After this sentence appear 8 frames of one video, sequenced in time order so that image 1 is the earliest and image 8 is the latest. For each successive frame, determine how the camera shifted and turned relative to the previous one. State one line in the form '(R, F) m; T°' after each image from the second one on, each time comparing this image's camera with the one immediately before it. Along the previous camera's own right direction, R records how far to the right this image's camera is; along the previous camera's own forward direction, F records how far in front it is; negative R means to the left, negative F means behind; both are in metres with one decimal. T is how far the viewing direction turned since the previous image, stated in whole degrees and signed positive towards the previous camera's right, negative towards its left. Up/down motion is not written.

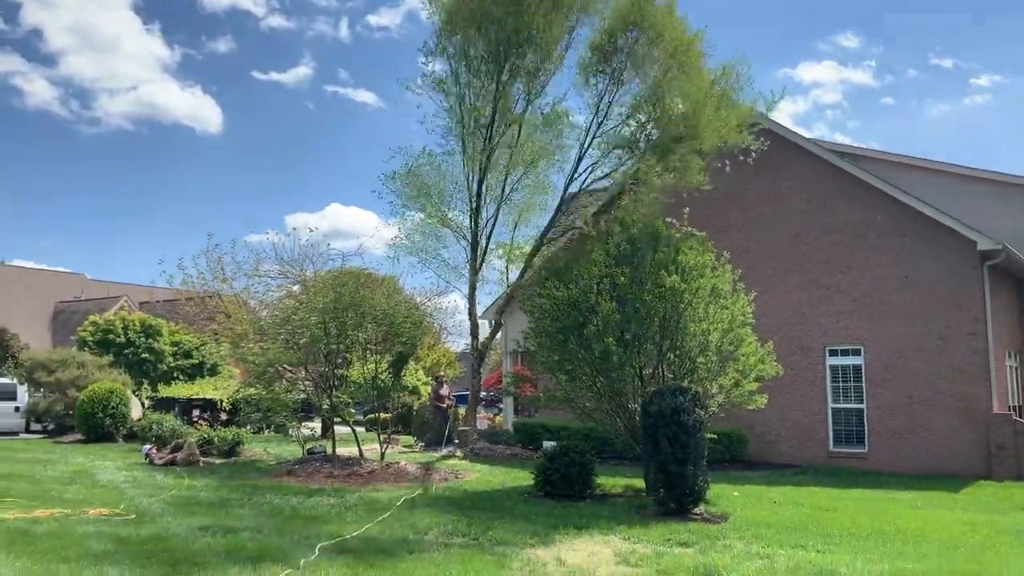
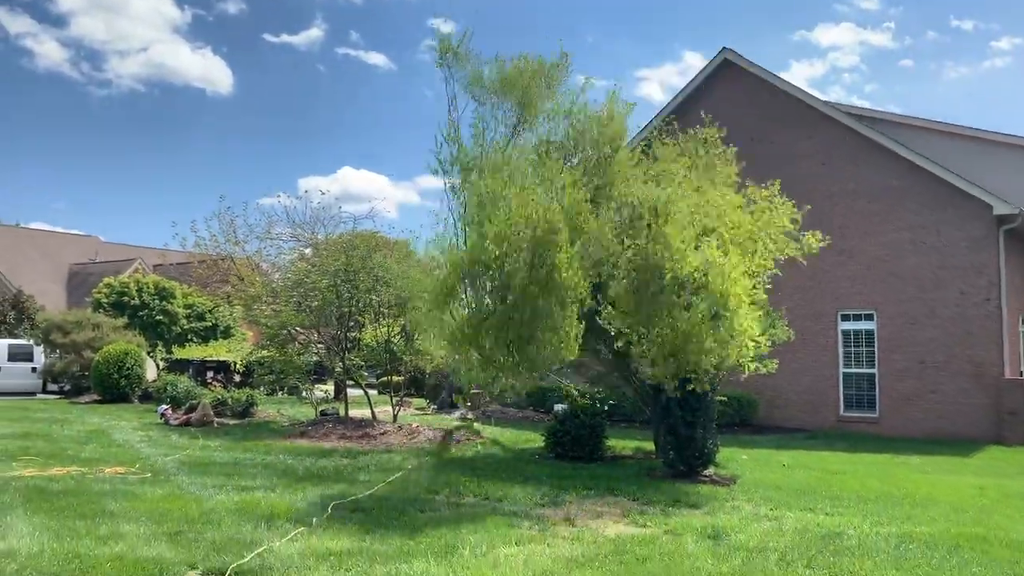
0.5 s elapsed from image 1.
(+0.8, +0.2) m; -3°
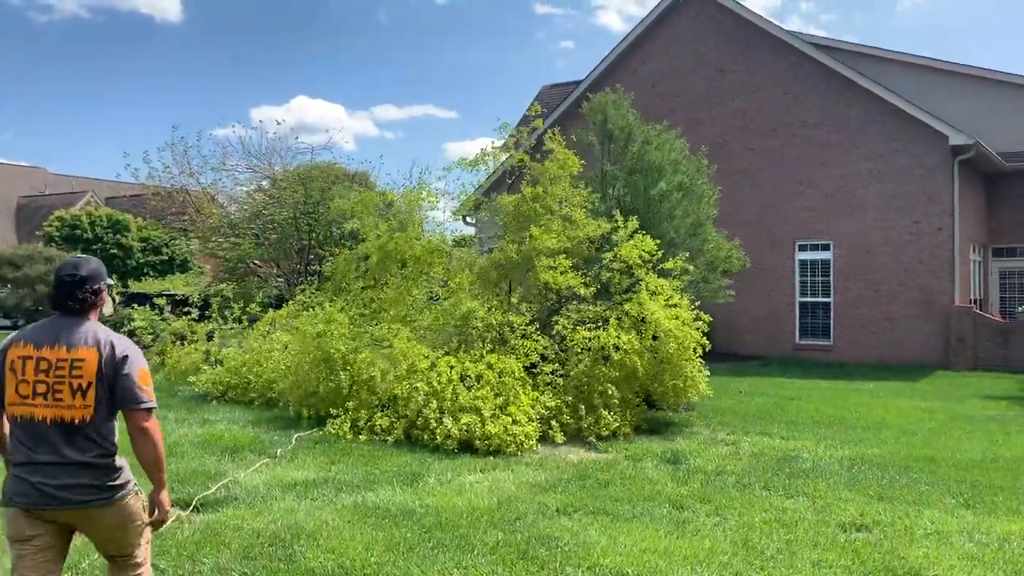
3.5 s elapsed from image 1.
(0.0, 0.0) m; +2°
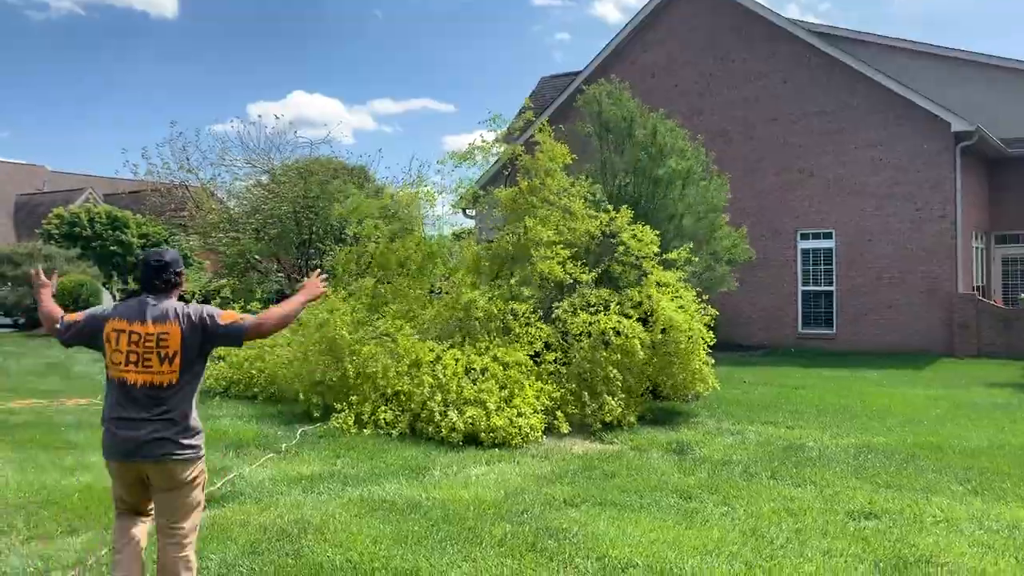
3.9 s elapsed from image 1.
(0.0, 0.0) m; 0°
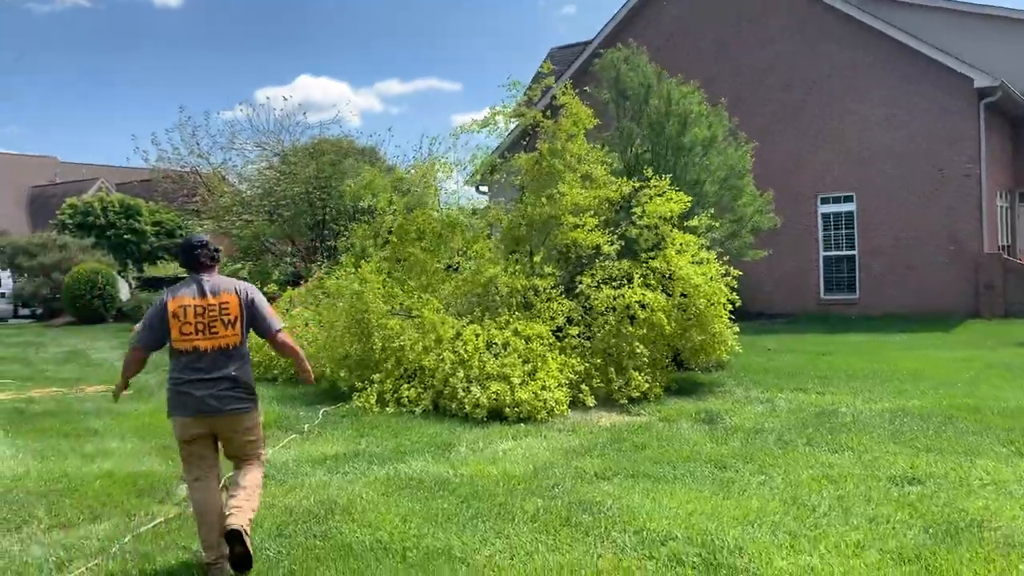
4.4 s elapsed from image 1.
(-0.1, +0.2) m; -1°
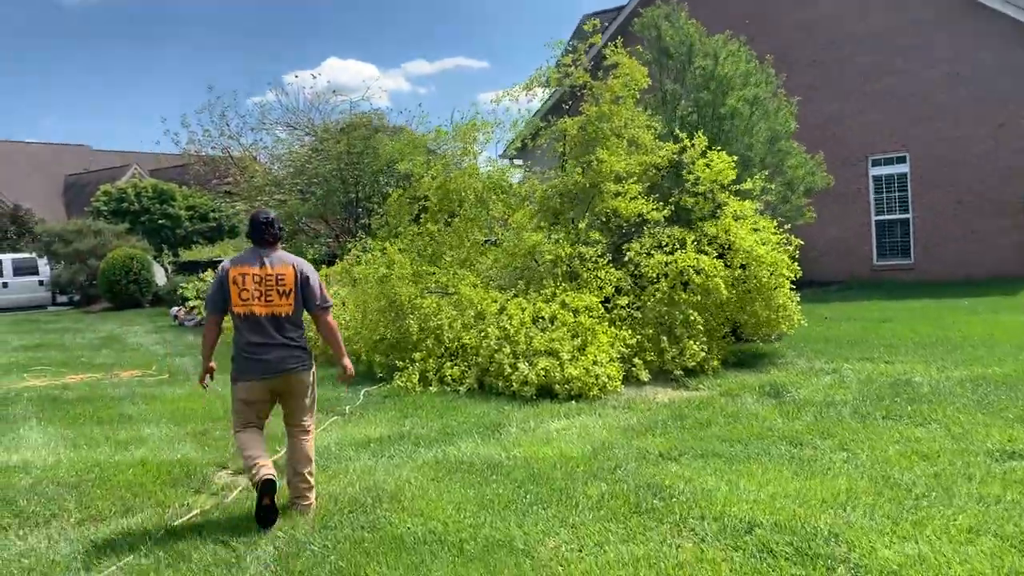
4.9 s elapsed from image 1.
(-0.1, +0.4) m; -2°
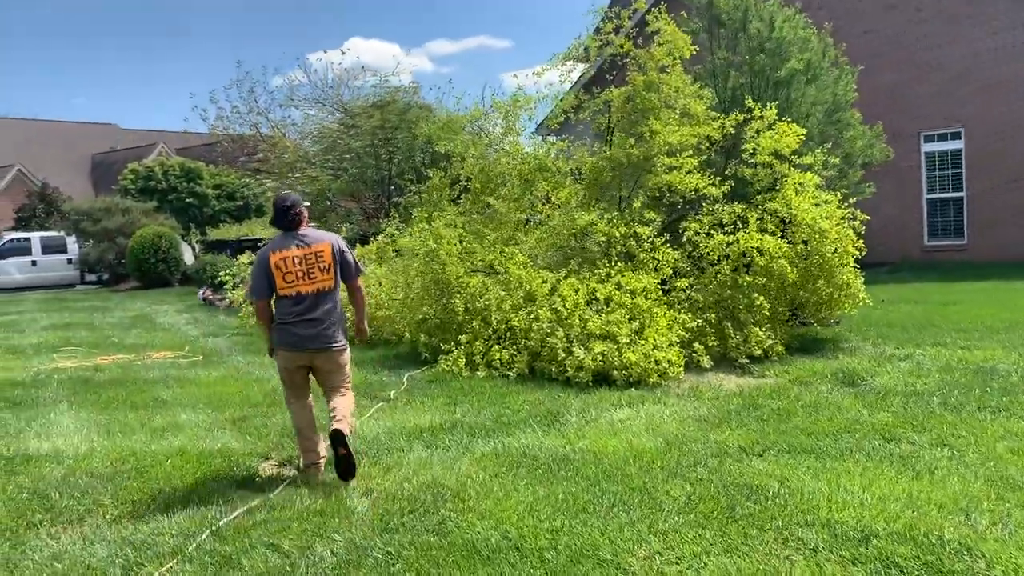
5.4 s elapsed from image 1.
(-0.2, +0.4) m; -1°
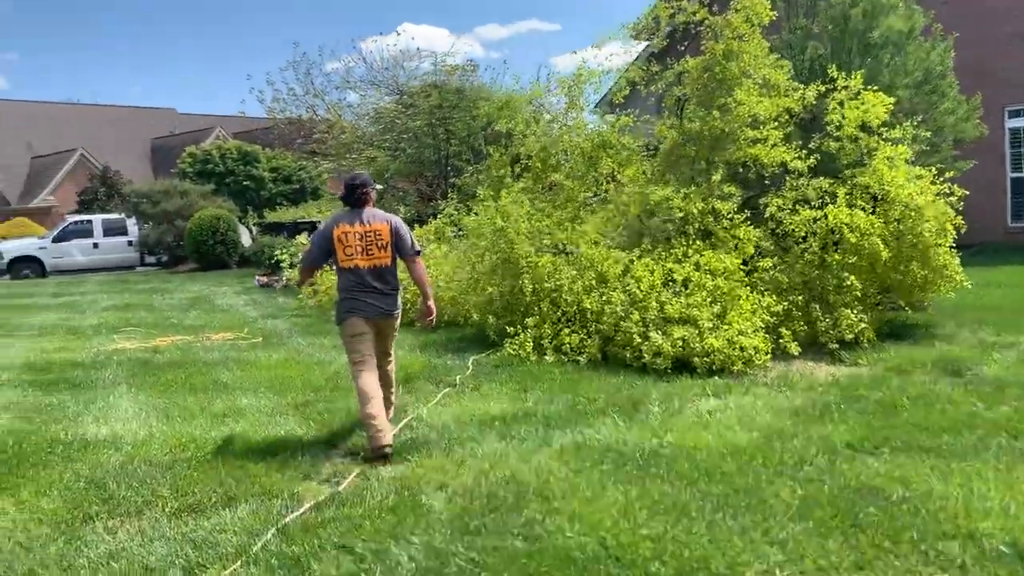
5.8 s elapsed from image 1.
(-0.2, +0.4) m; -3°
